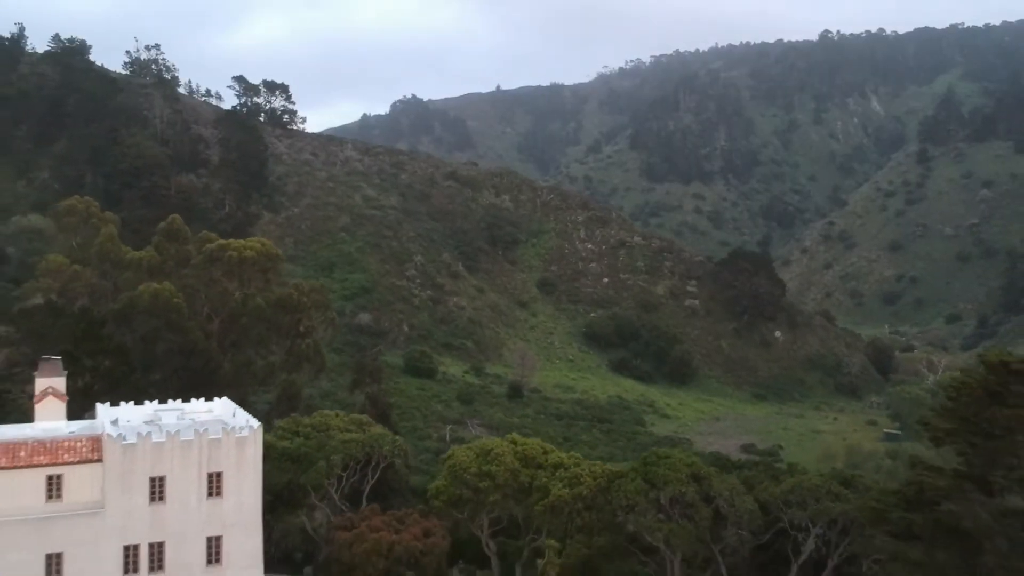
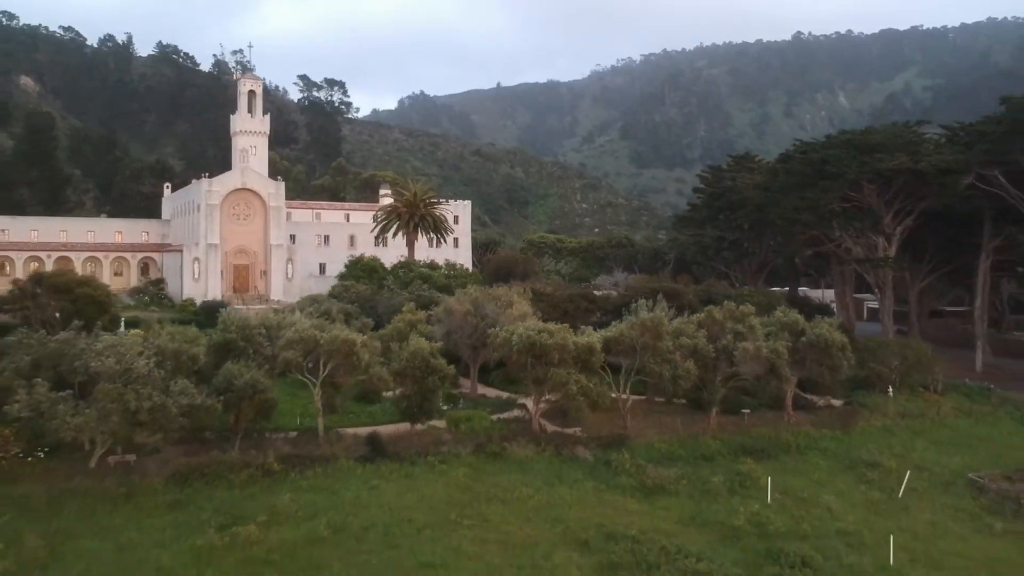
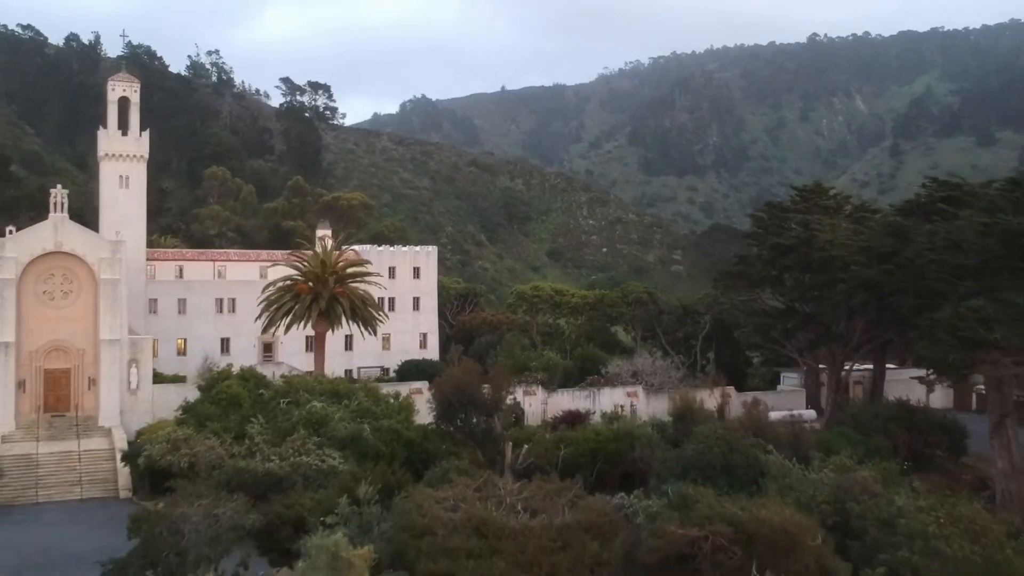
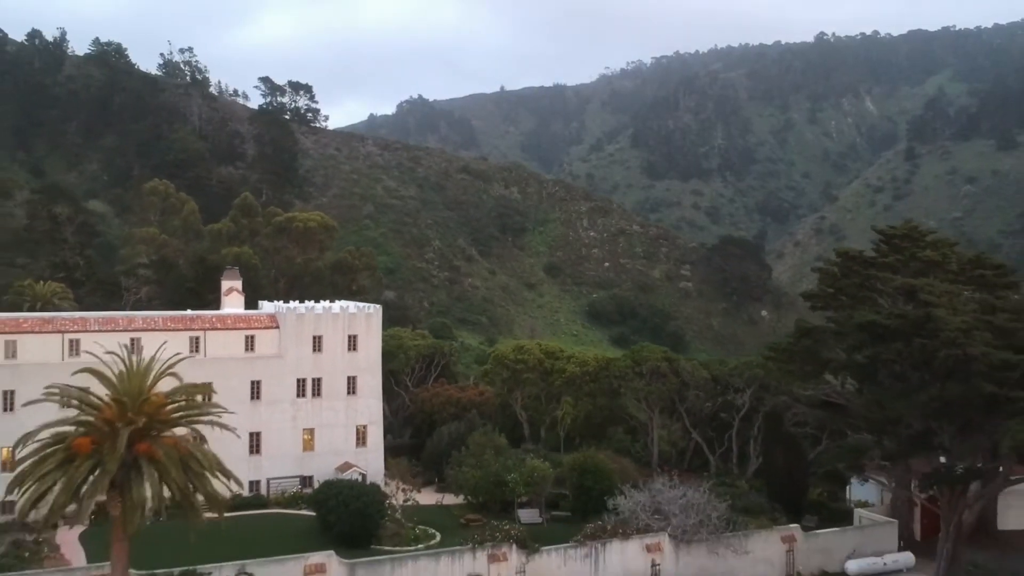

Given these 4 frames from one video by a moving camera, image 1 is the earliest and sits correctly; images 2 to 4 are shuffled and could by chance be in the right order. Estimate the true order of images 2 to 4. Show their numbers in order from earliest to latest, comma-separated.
4, 3, 2
